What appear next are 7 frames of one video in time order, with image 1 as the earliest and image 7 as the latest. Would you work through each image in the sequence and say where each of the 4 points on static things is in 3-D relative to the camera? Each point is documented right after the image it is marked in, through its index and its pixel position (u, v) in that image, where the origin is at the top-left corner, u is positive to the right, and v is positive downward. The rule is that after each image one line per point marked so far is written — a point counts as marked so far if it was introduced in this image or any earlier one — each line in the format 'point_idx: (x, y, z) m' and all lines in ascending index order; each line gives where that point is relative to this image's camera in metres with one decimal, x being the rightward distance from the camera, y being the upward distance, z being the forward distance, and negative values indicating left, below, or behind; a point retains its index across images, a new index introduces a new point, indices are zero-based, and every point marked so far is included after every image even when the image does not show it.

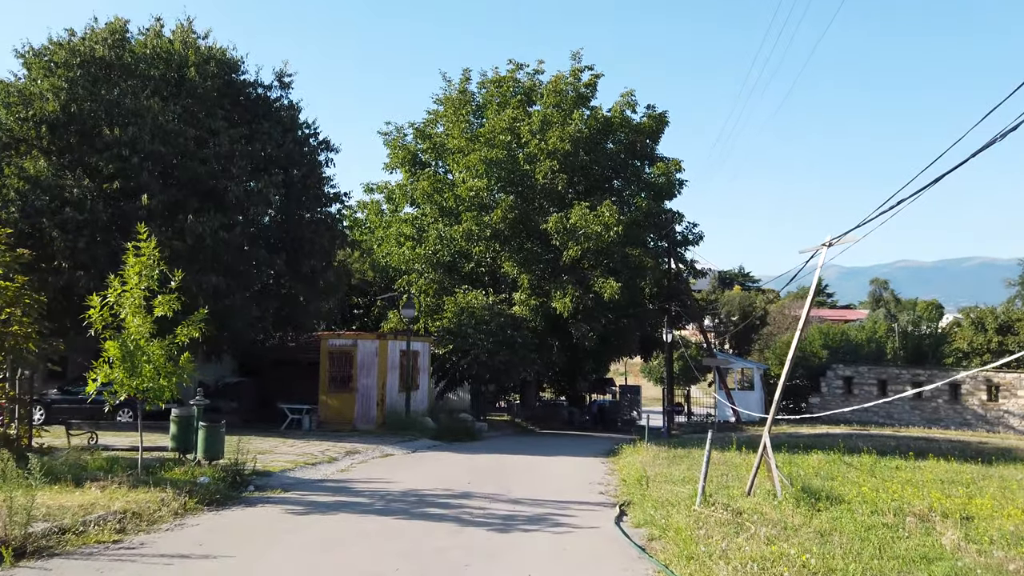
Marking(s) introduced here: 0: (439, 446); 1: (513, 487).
0: (-1.9, -4.0, +19.5) m
1: (0.0, -3.0, +11.3) m
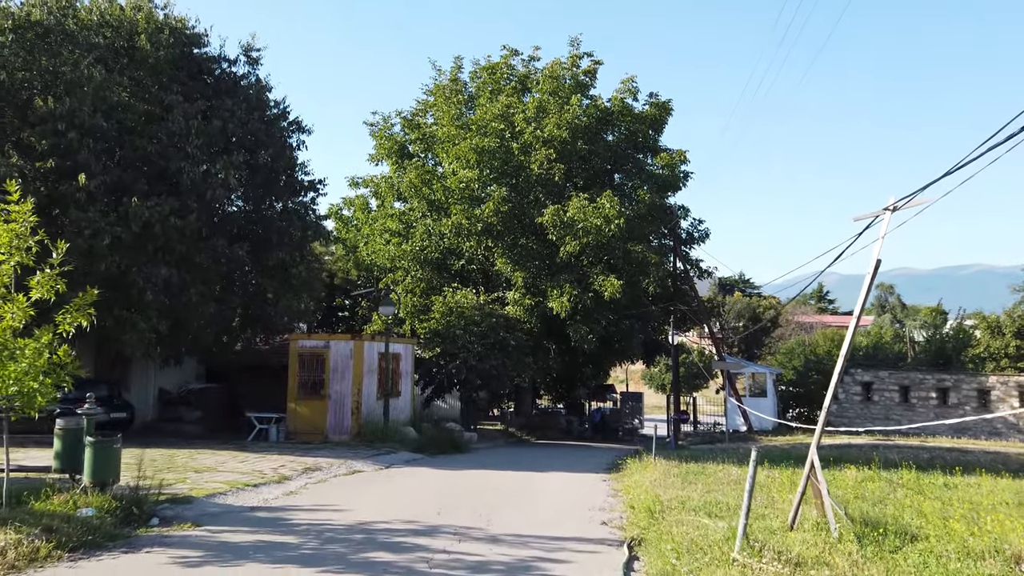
0: (-2.1, -3.9, +17.2) m
1: (-0.2, -2.7, +9.1) m
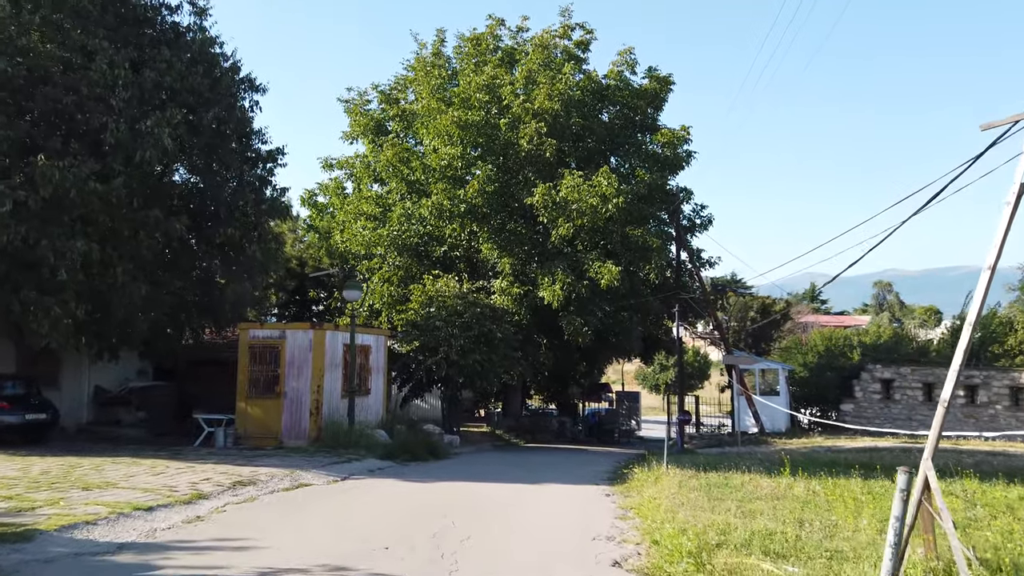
0: (-2.4, -3.5, +14.6) m
1: (-0.4, -2.3, +6.5) m
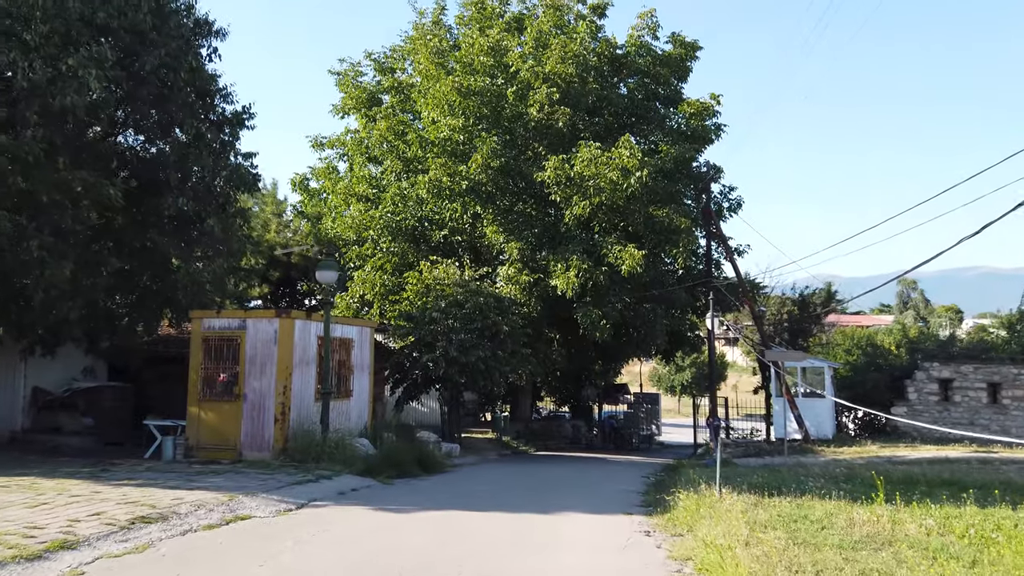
0: (-2.3, -3.1, +11.7) m
1: (-0.4, -1.9, +3.6) m
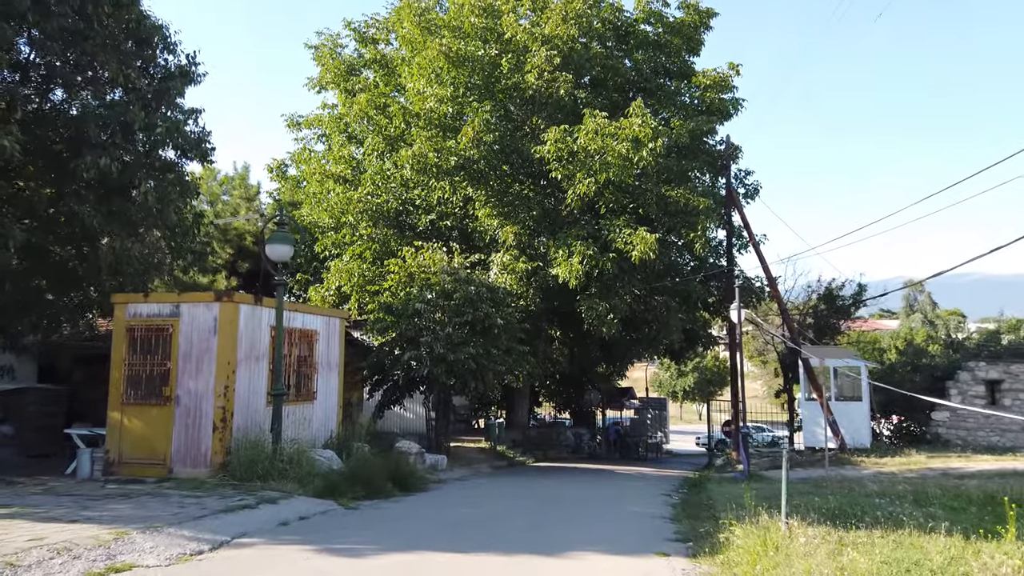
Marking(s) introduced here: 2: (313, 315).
0: (-2.3, -2.7, +9.2) m
1: (-0.4, -1.5, +1.0) m
2: (-3.4, -0.4, +13.2) m
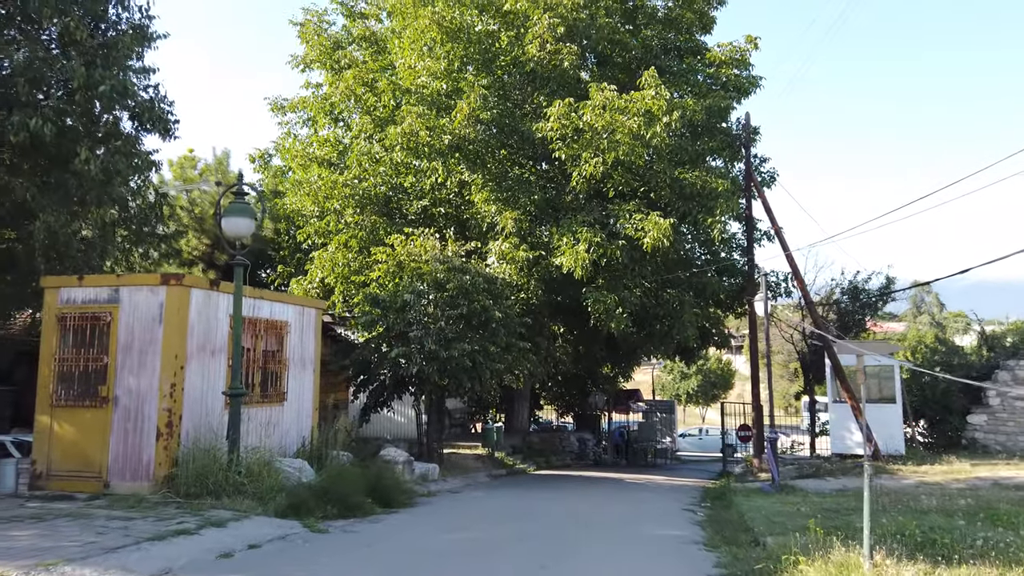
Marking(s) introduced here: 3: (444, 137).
0: (-2.3, -2.5, +7.4) m
1: (-0.4, -1.2, -0.7) m
2: (-3.4, -0.2, +11.4) m
3: (-1.6, +3.6, +18.2) m
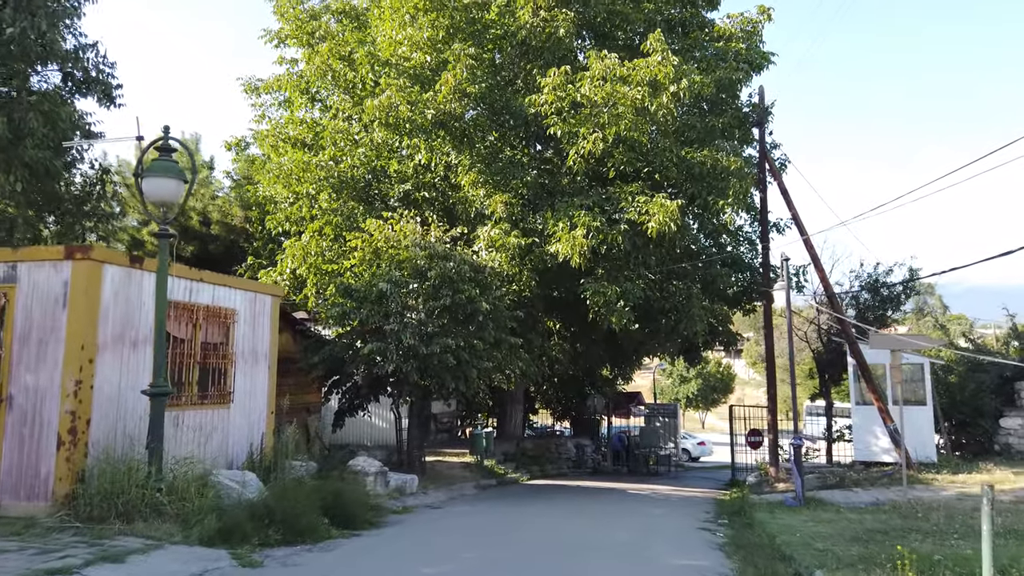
0: (-2.5, -2.2, +5.7) m
1: (-0.5, -0.9, -2.4) m
2: (-3.6, 0.0, +9.7) m
3: (-1.8, +3.8, +16.6) m
